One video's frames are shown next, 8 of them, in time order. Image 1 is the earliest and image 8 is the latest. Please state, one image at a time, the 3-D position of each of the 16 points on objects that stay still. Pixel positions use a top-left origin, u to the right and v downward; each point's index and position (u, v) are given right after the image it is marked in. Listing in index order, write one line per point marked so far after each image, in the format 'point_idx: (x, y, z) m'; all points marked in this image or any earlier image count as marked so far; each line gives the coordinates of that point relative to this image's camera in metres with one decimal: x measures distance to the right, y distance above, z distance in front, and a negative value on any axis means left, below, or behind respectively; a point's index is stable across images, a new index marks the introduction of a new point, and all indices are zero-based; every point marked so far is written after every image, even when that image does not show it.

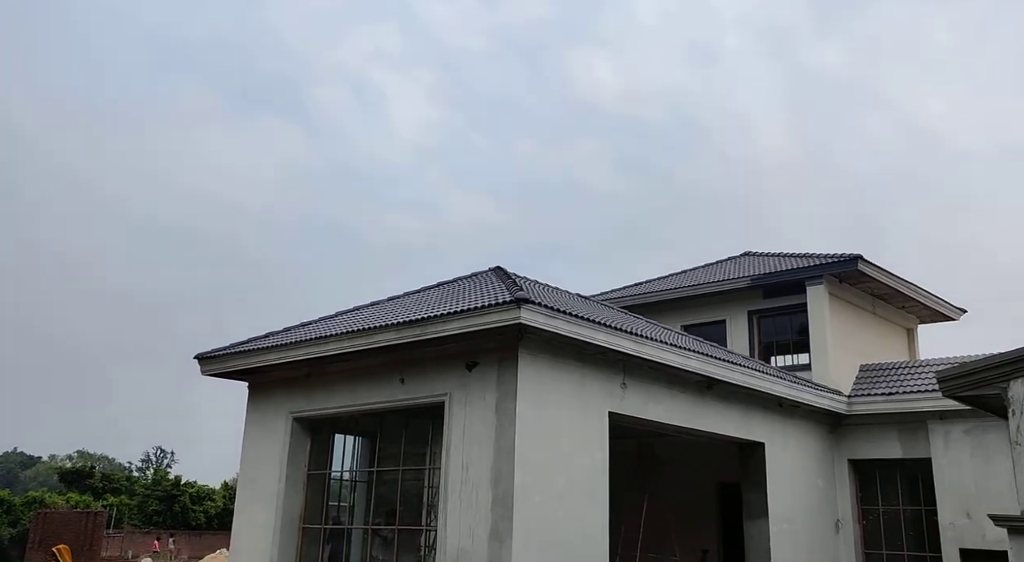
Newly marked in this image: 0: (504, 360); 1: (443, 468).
0: (-0.1, -0.8, +8.8) m
1: (-0.7, -1.9, +9.0) m
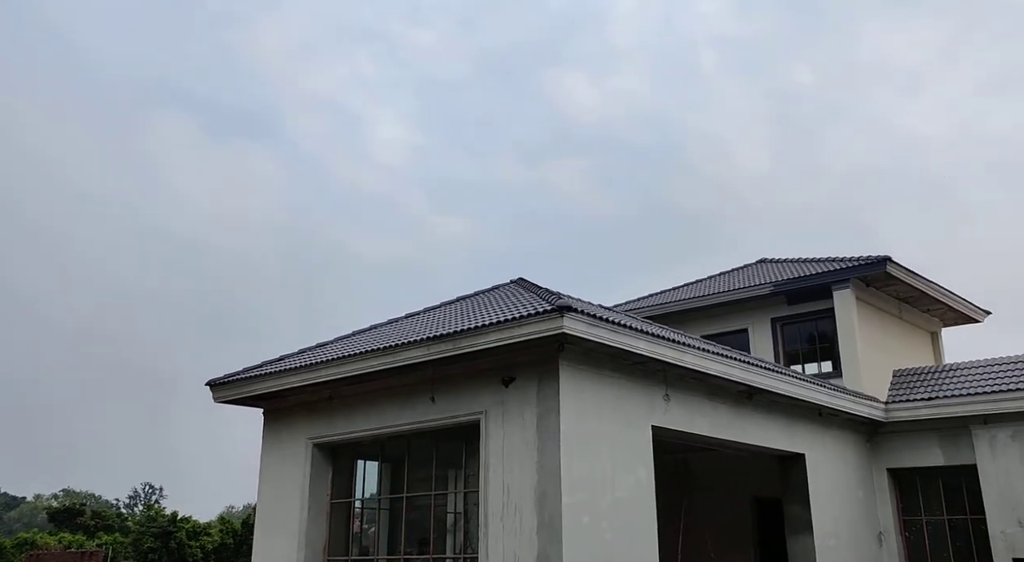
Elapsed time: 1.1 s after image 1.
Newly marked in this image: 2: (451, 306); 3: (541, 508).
0: (+0.3, -0.9, +8.3) m
1: (-0.3, -2.0, +8.4) m
2: (-0.6, -0.2, +9.2) m
3: (+0.3, -2.0, +8.0) m
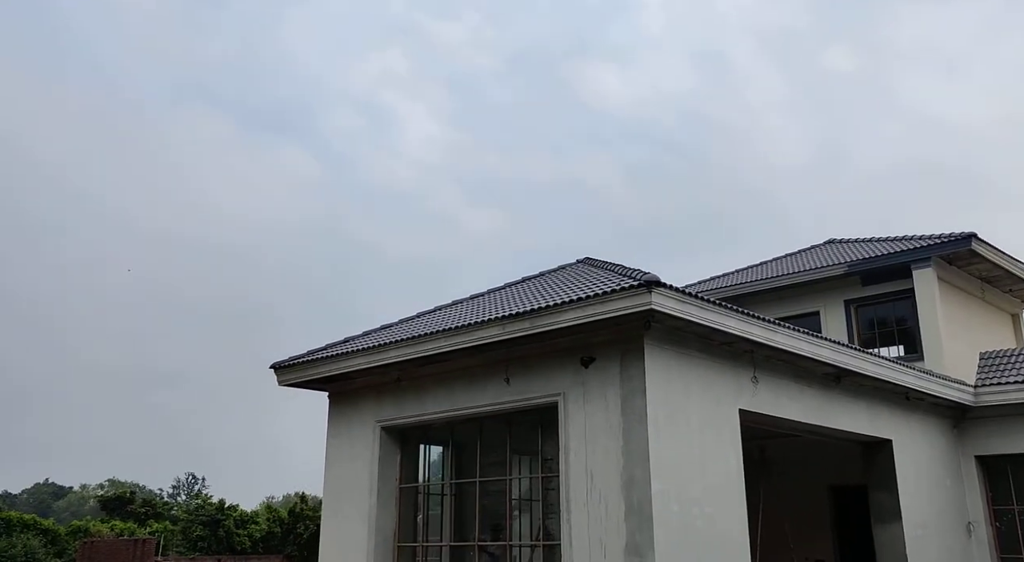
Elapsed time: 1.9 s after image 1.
0: (+1.0, -0.6, +7.8) m
1: (+0.5, -1.7, +8.0) m
2: (+0.1, 0.0, +8.8) m
3: (+1.0, -1.8, +7.5) m
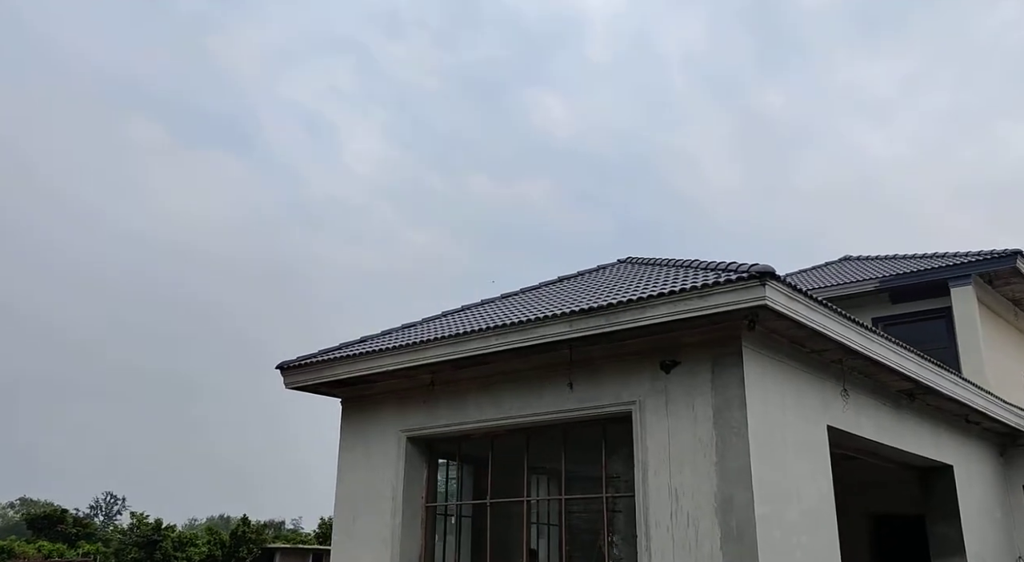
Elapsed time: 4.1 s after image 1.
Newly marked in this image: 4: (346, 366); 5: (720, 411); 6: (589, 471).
0: (+1.6, -0.6, +6.9) m
1: (+1.0, -1.7, +7.0) m
2: (+0.7, 0.0, +7.8) m
3: (+1.6, -1.7, +6.5) m
4: (-1.7, -0.8, +8.9) m
5: (+1.6, -1.0, +6.8) m
6: (+0.7, -1.6, +7.7) m
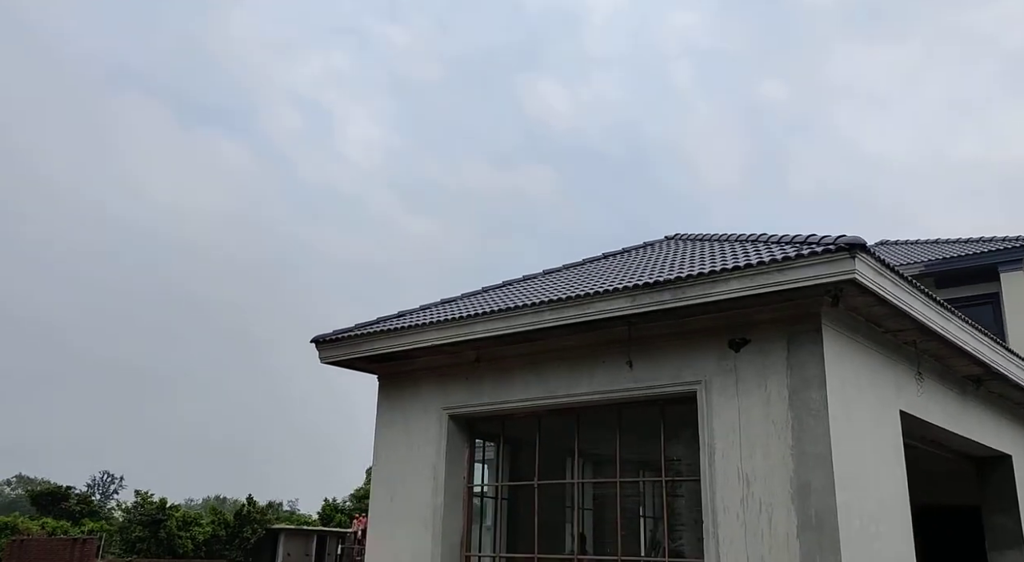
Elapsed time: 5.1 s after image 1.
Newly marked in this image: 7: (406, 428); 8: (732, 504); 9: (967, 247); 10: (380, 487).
0: (+2.0, -0.4, +6.5) m
1: (+1.4, -1.5, +6.6) m
2: (+1.2, +0.3, +7.4) m
3: (+2.0, -1.5, +6.1) m
4: (-1.2, -0.6, +8.5) m
5: (+2.0, -0.8, +6.4) m
6: (+1.1, -1.4, +7.3) m
7: (-1.0, -1.4, +8.7) m
8: (+1.6, -1.6, +6.4) m
9: (+6.4, +0.5, +12.6) m
10: (-1.3, -2.0, +8.7) m
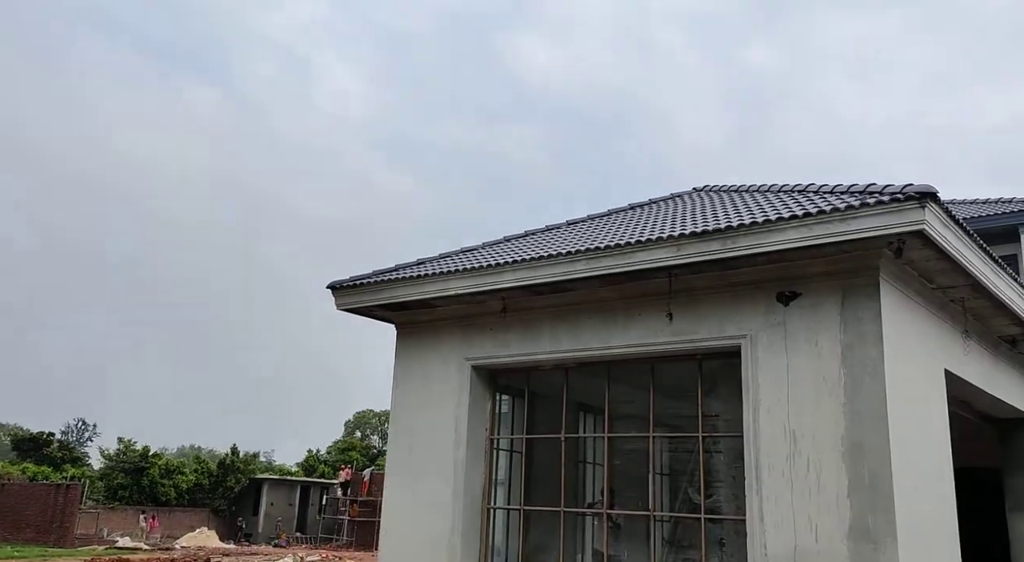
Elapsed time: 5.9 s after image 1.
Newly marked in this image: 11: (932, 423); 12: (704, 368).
0: (+2.3, -0.1, +6.2) m
1: (+1.7, -1.1, +6.4) m
2: (+1.4, +0.7, +7.1) m
3: (+2.3, -1.2, +5.9) m
4: (-1.0, -0.1, +8.2) m
5: (+2.3, -0.5, +6.1) m
6: (+1.3, -1.0, +7.1) m
7: (-0.8, -0.9, +8.4) m
8: (+1.8, -1.3, +6.2) m
9: (+6.6, +1.0, +12.4) m
10: (-1.1, -1.5, +8.4) m
11: (+3.1, -1.1, +6.6) m
12: (+1.5, -0.7, +7.0) m
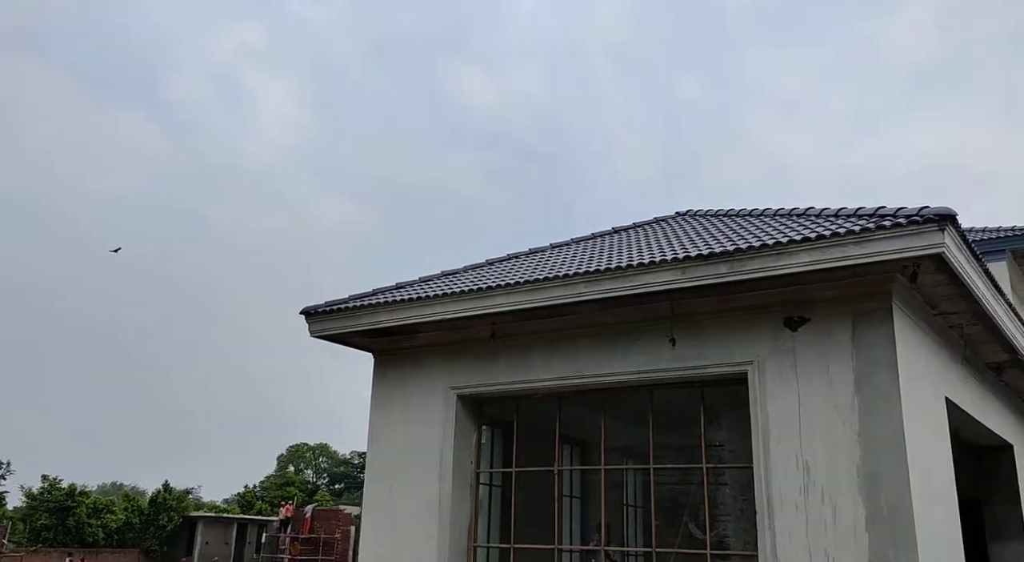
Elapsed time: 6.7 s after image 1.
0: (+2.4, -0.2, +6.1) m
1: (+1.7, -1.3, +6.2) m
2: (+1.4, +0.5, +6.9) m
3: (+2.3, -1.4, +5.7) m
4: (-1.1, -0.3, +7.8) m
5: (+2.3, -0.6, +6.0) m
6: (+1.3, -1.2, +6.8) m
7: (-0.9, -1.1, +8.0) m
8: (+1.9, -1.4, +6.0) m
9: (+6.1, +0.6, +12.6) m
10: (-1.2, -1.7, +8.0) m
11: (+3.1, -1.2, +6.5) m
12: (+1.5, -0.9, +6.8) m
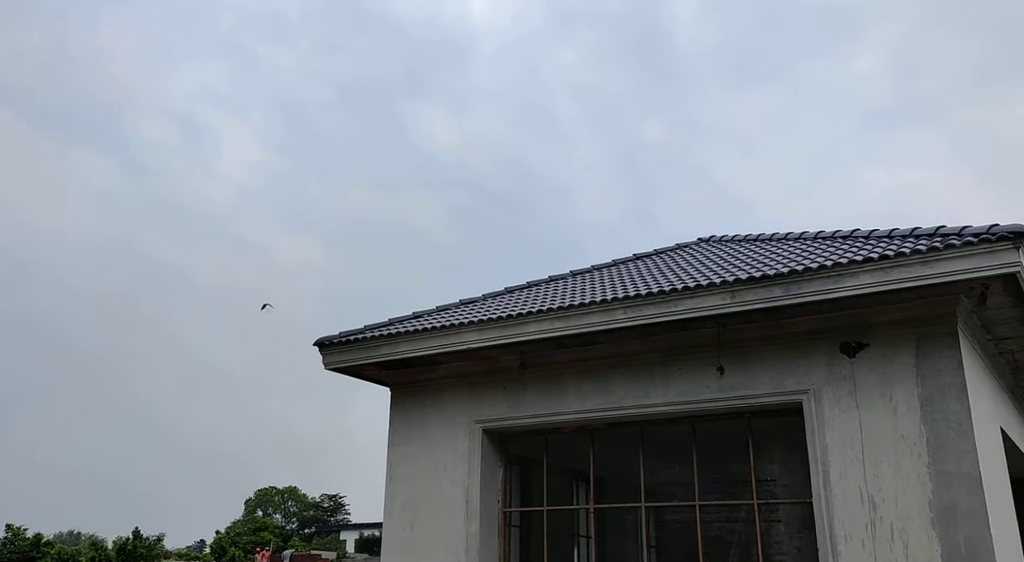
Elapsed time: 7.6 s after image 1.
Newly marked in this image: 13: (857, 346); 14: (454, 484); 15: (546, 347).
0: (+2.7, -0.4, +5.8) m
1: (+2.0, -1.4, +5.8) m
2: (+1.7, +0.3, +6.6) m
3: (+2.6, -1.5, +5.4) m
4: (-0.8, -0.5, +7.3) m
5: (+2.6, -0.8, +5.6) m
6: (+1.6, -1.4, +6.5) m
7: (-0.7, -1.4, +7.5) m
8: (+2.2, -1.6, +5.6) m
9: (+6.2, +0.2, +12.4) m
10: (-1.0, -2.0, +7.5) m
11: (+3.4, -1.4, +6.2) m
12: (+1.7, -1.1, +6.4) m
13: (+2.3, -0.4, +6.0) m
14: (-0.5, -1.6, +7.3) m
15: (+0.3, -0.5, +7.0) m
